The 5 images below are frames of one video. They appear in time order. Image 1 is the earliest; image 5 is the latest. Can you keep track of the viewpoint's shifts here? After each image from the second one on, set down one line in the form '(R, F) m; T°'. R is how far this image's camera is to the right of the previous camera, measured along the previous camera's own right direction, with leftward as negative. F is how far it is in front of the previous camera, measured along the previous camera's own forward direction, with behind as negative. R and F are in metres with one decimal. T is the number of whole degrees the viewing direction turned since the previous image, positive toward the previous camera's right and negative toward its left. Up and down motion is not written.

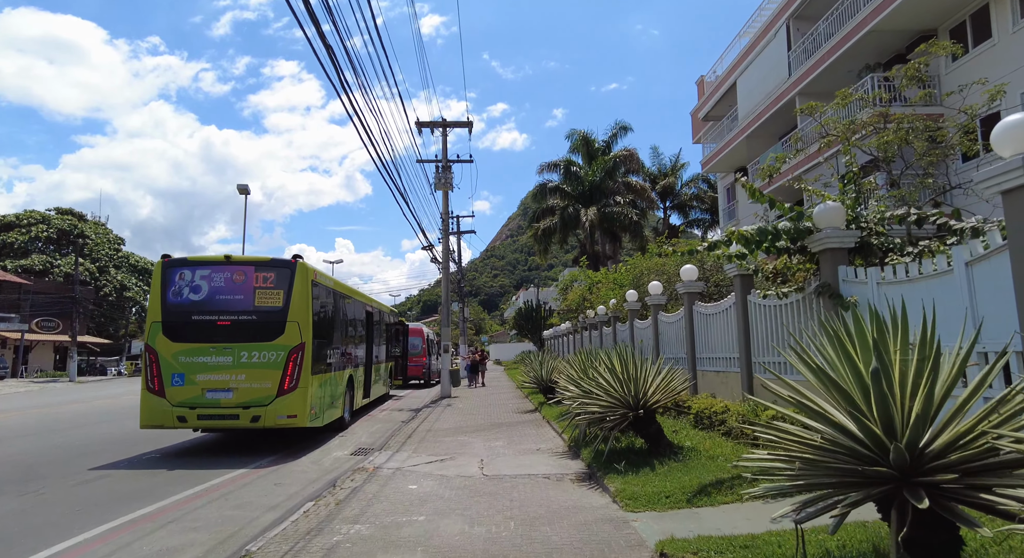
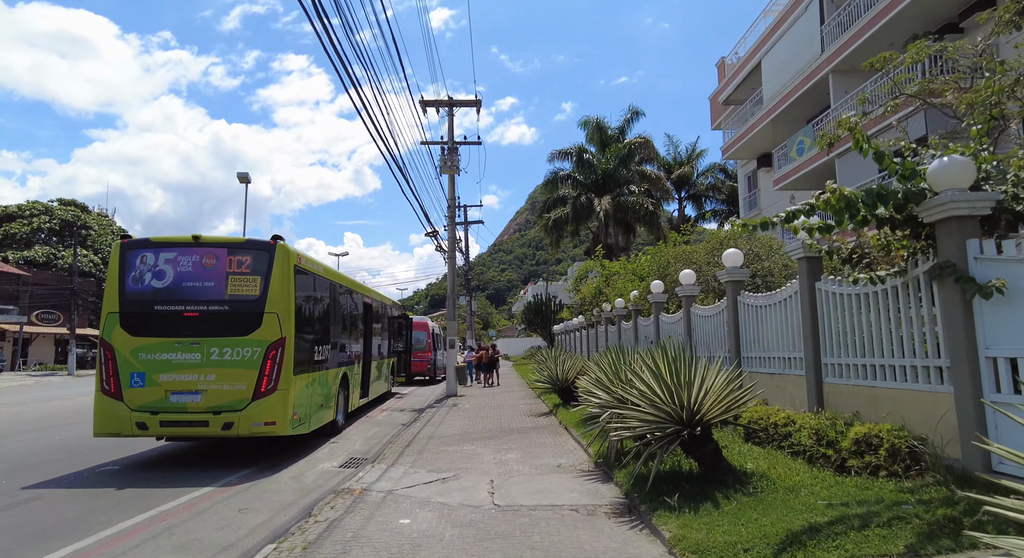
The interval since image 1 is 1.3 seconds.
(-0.1, +1.5) m; -1°
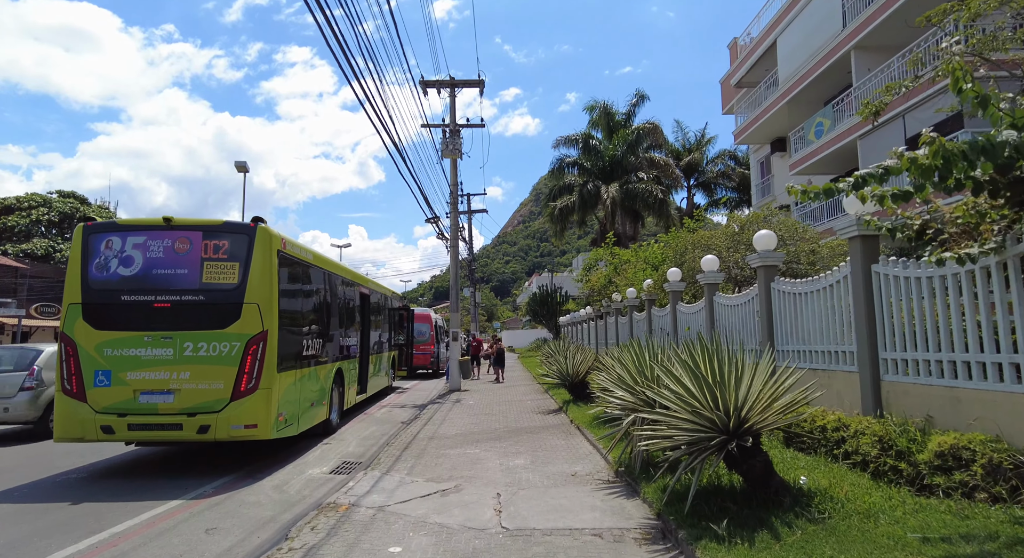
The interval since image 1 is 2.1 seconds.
(0.0, +0.9) m; 0°
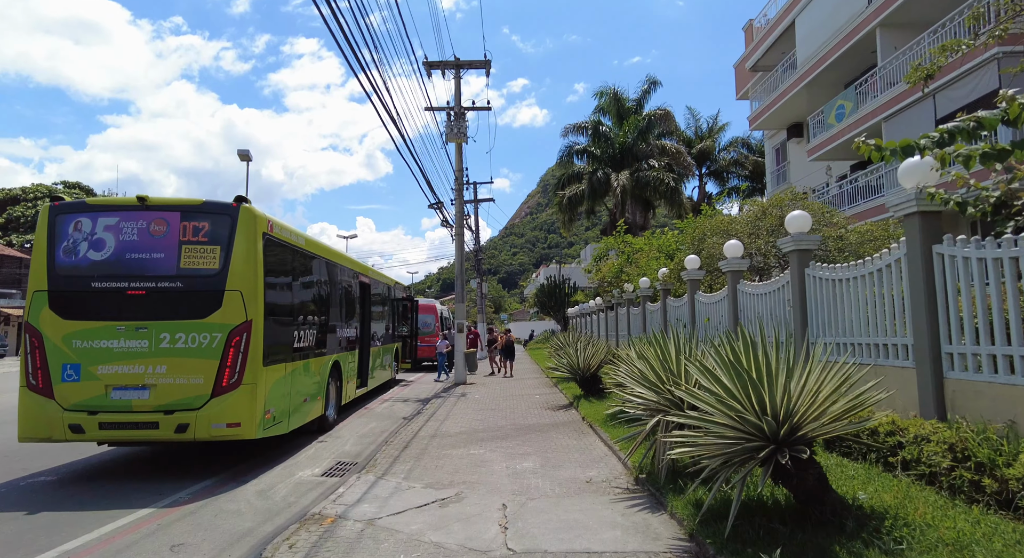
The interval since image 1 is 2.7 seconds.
(0.0, +0.7) m; -1°
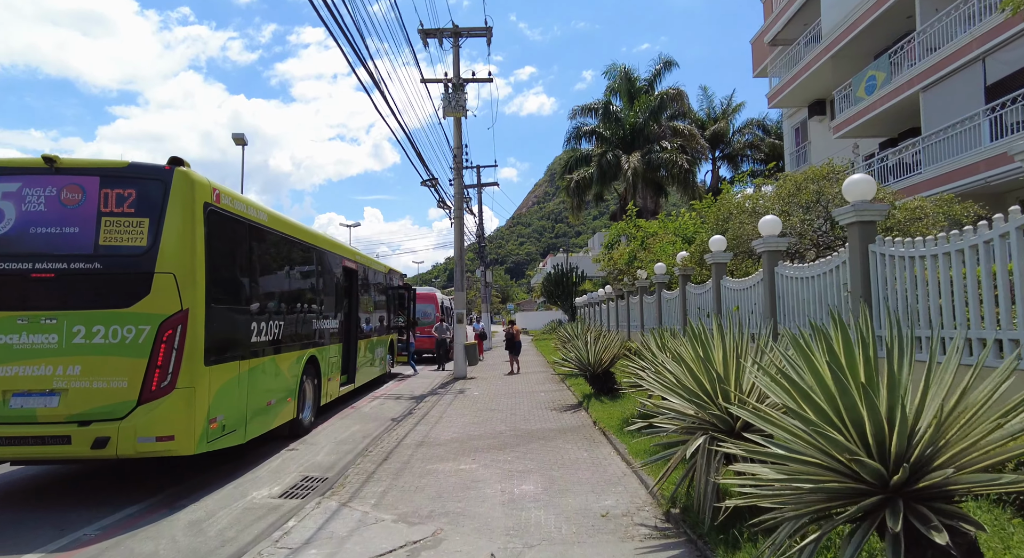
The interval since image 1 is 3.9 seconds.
(+0.1, +1.4) m; -1°
